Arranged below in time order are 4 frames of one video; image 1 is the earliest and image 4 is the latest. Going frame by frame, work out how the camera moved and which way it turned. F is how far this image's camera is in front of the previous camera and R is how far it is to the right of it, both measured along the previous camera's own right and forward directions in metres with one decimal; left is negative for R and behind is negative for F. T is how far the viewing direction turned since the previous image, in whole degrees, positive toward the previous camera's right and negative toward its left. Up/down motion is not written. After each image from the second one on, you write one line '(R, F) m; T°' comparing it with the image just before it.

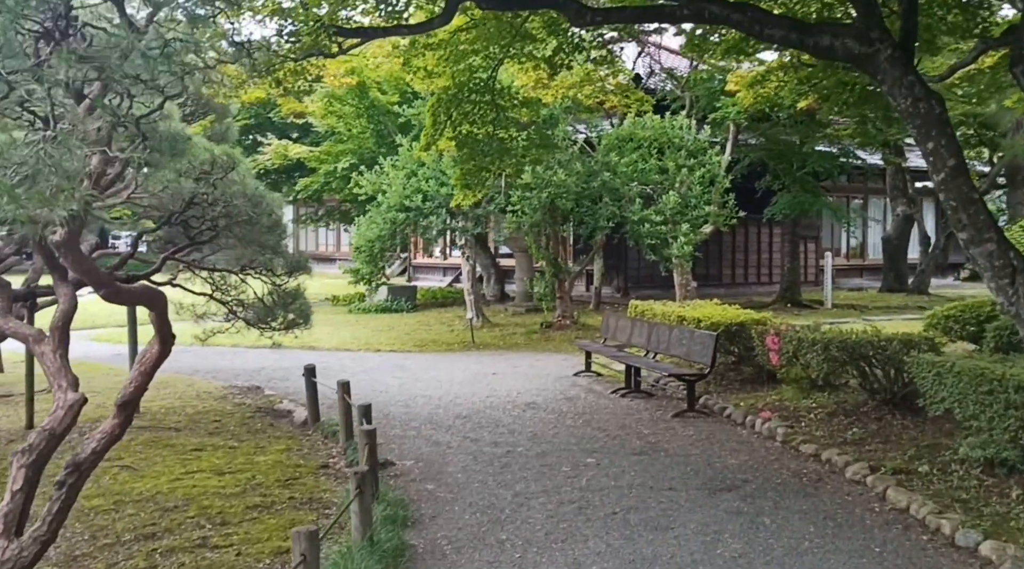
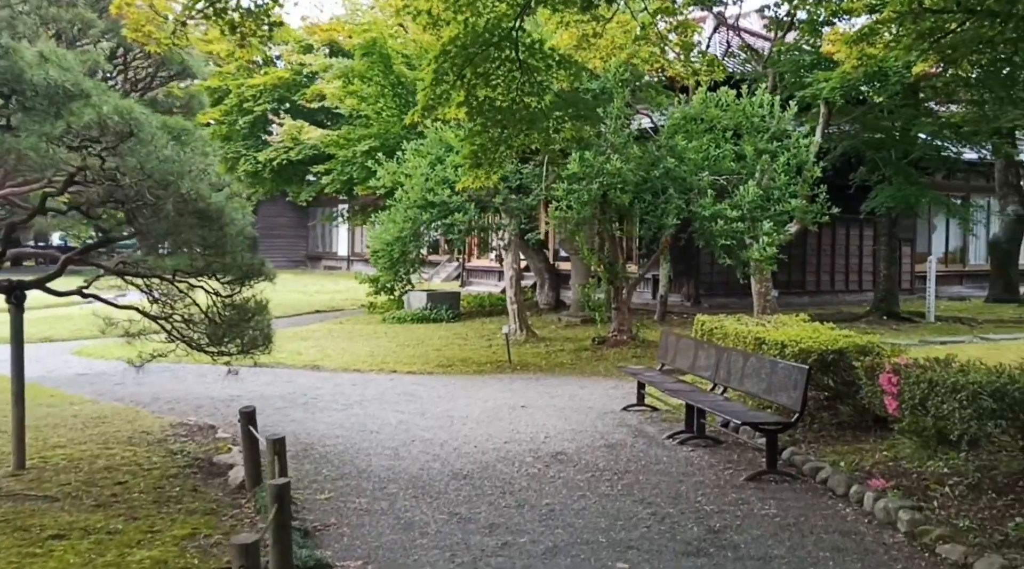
(+0.4, +2.1) m; -5°
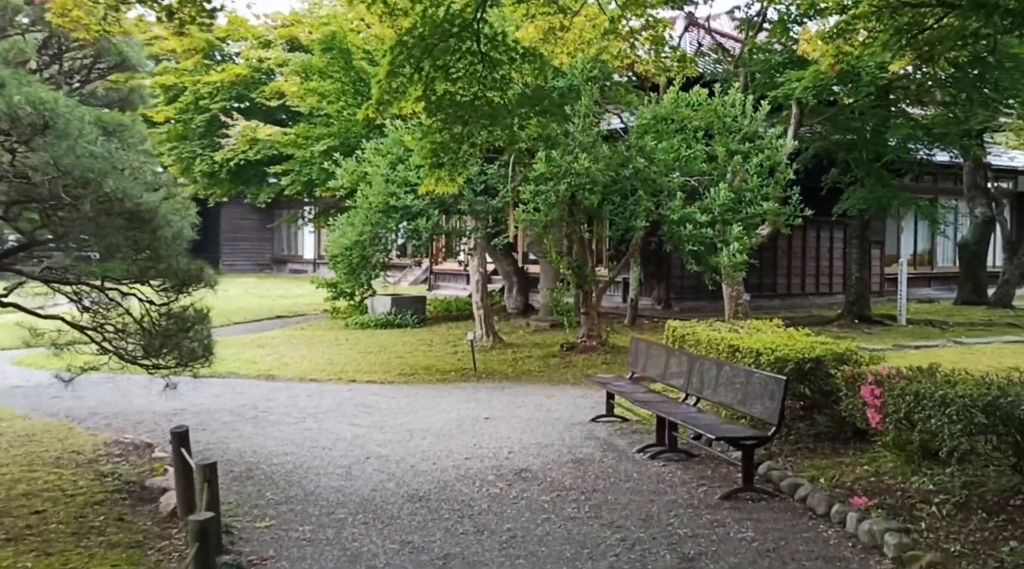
(+0.1, +0.4) m; +2°
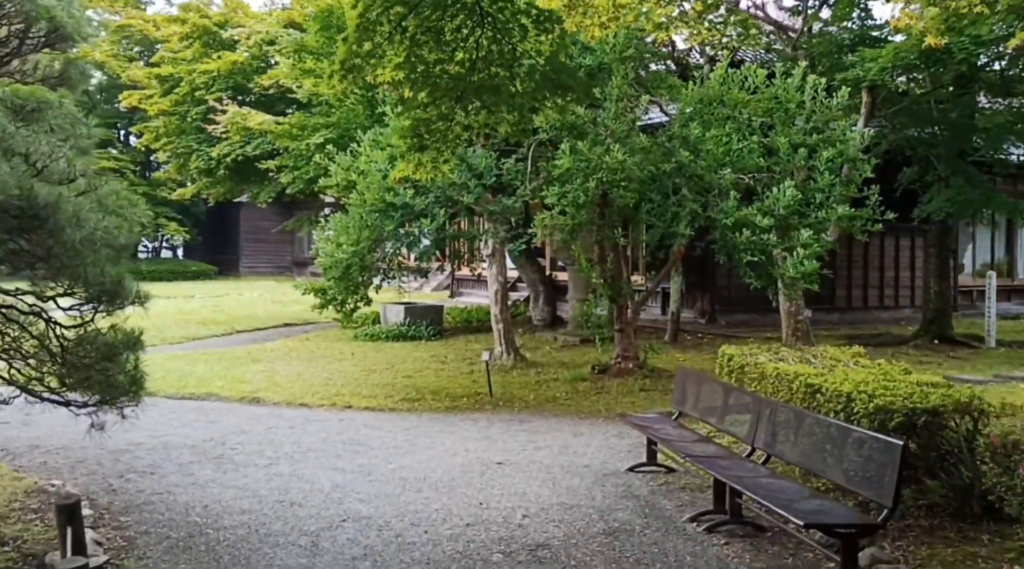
(+0.1, +1.5) m; -2°
